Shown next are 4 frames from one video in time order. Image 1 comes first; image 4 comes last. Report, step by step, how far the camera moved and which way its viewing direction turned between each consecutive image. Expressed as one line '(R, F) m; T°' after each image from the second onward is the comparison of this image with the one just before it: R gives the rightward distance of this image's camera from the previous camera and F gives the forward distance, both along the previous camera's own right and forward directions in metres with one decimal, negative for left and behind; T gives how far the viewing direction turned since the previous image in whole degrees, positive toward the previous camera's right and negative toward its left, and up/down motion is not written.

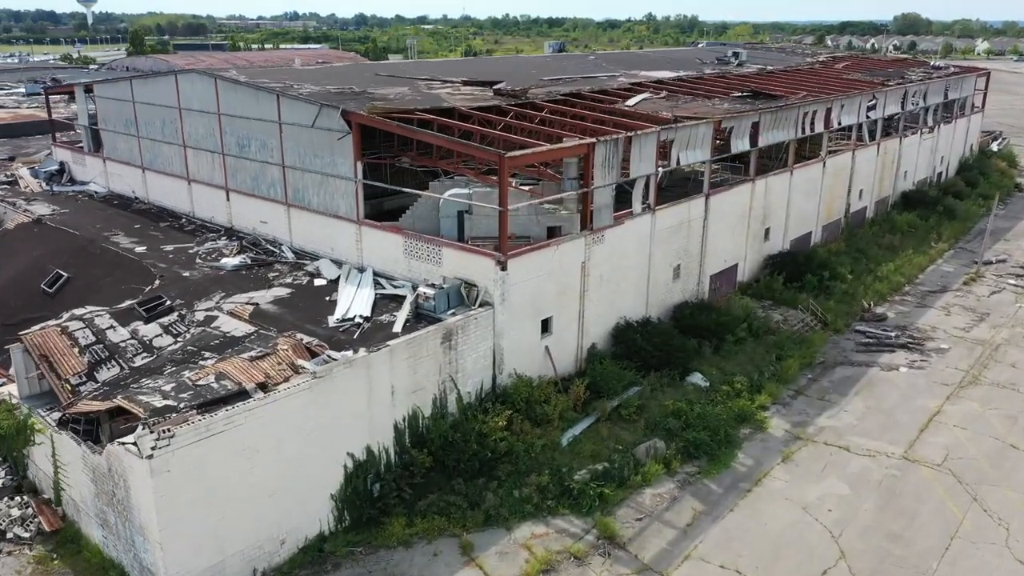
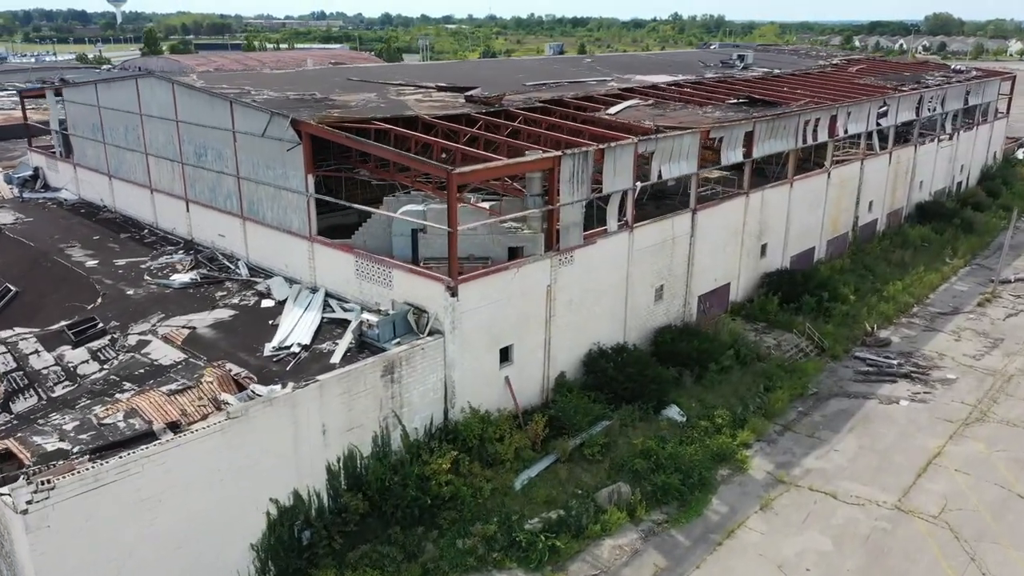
(+1.2, +1.3) m; -2°
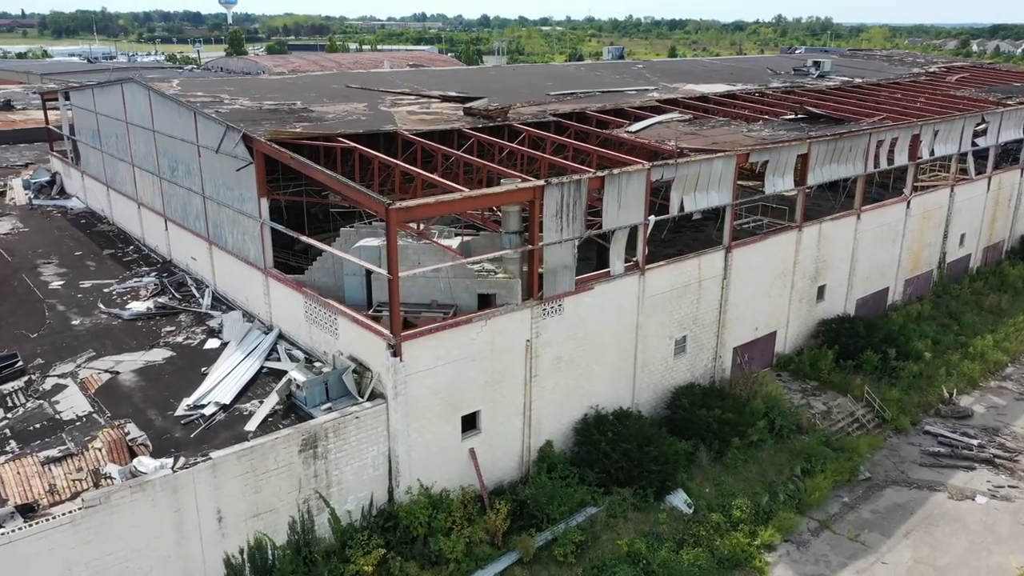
(+1.8, +2.7) m; -6°
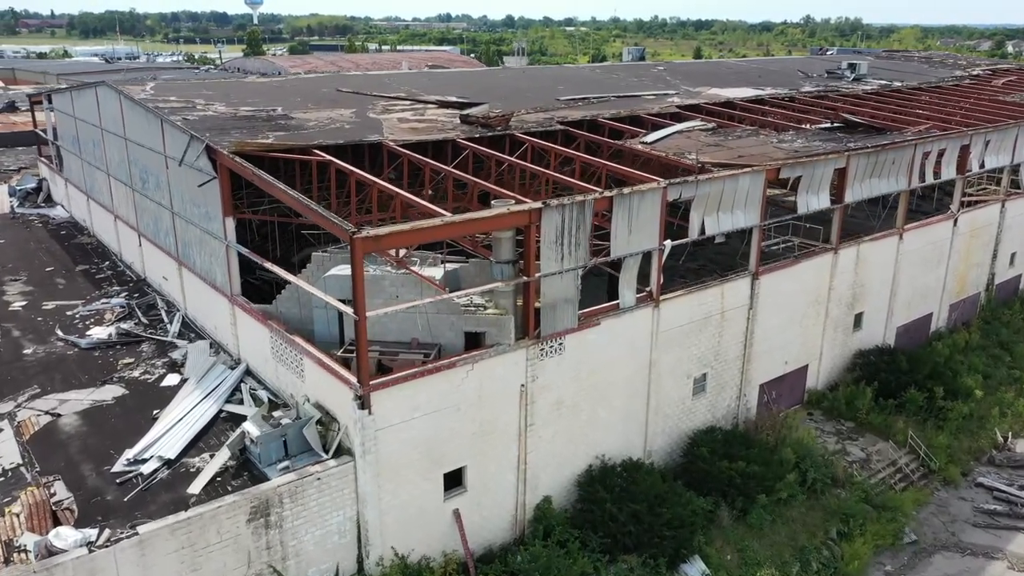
(+0.4, +1.7) m; -2°
